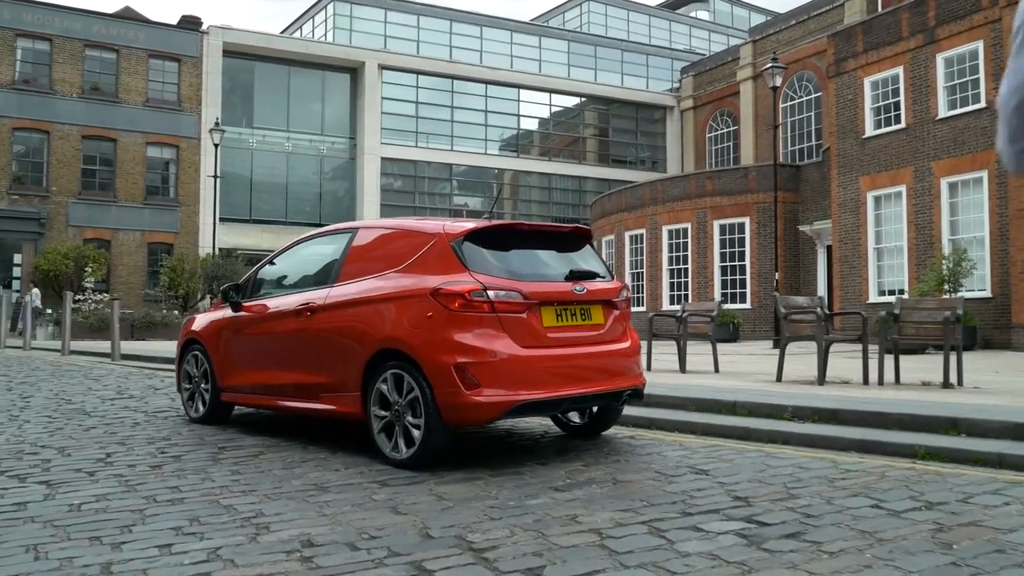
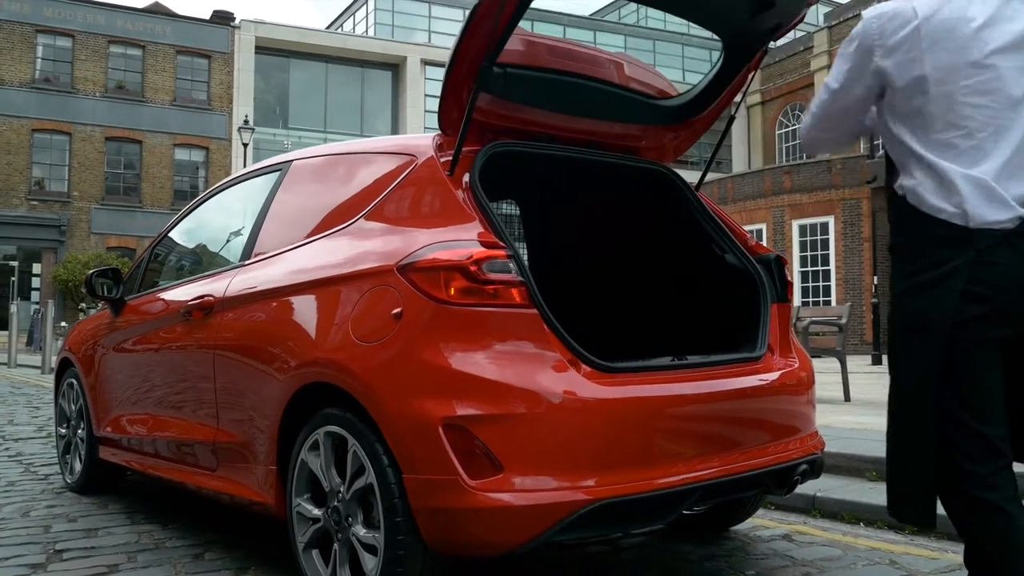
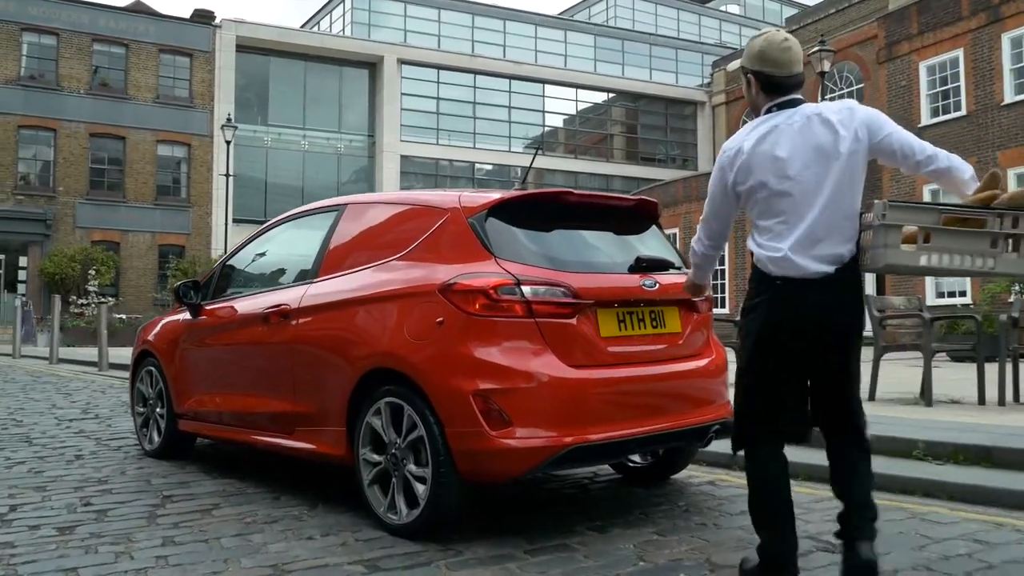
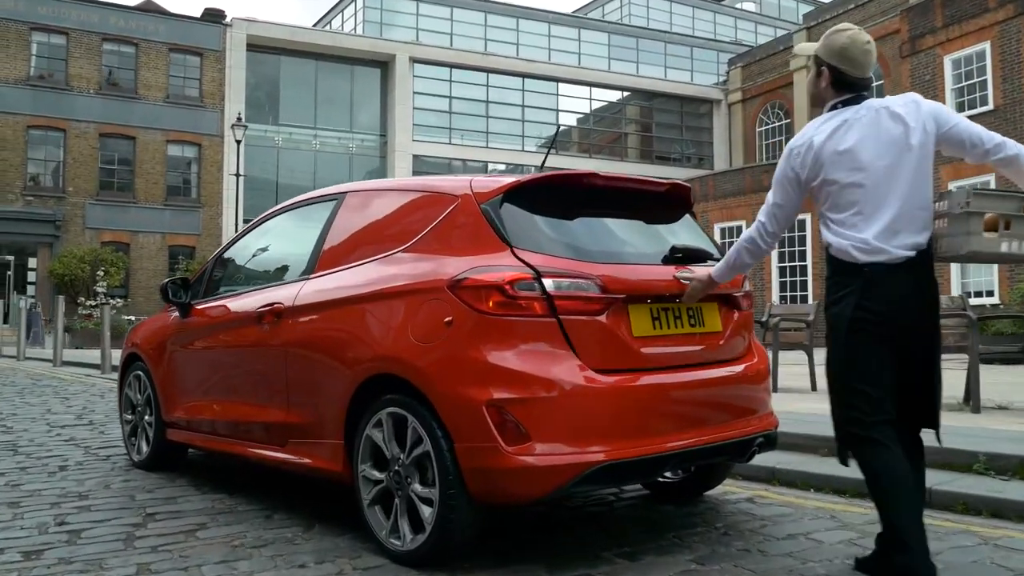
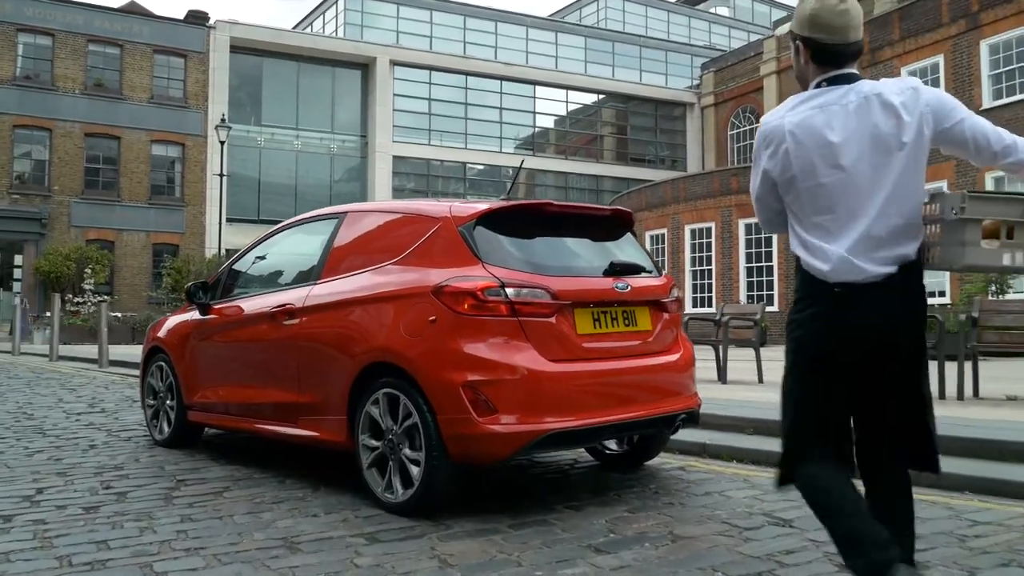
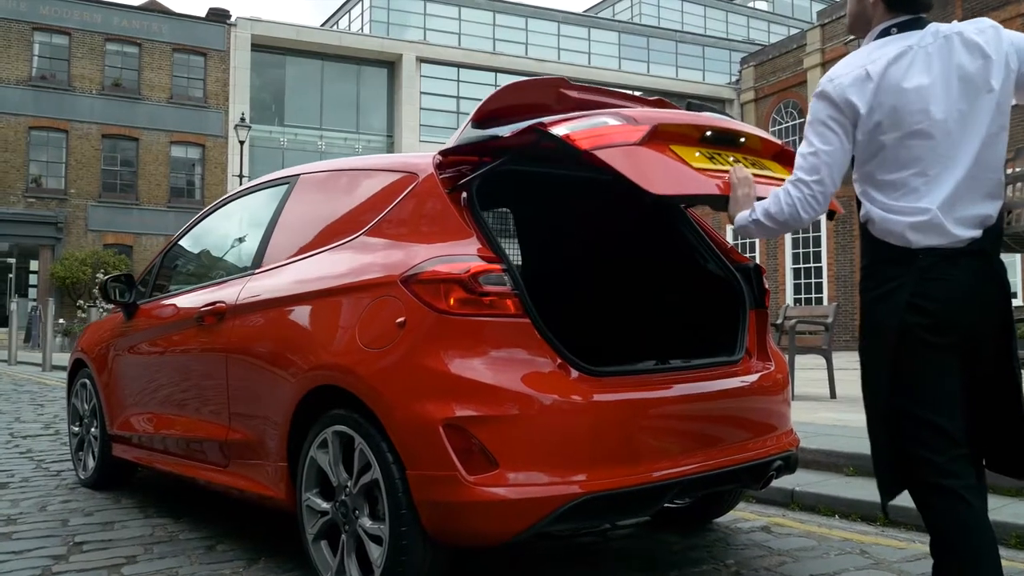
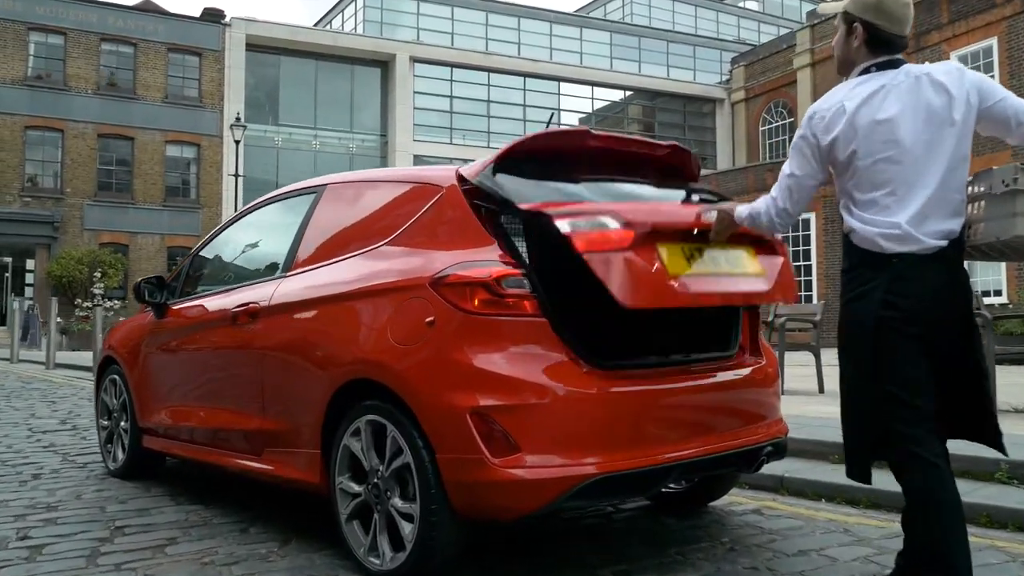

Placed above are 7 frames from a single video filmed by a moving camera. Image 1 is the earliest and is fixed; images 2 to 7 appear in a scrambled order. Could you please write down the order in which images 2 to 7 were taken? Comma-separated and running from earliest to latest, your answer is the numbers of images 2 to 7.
5, 3, 4, 7, 6, 2
